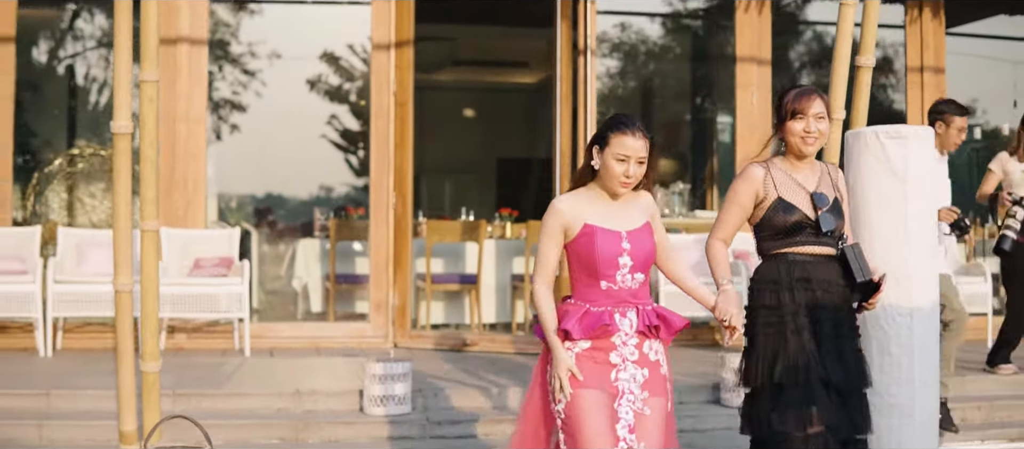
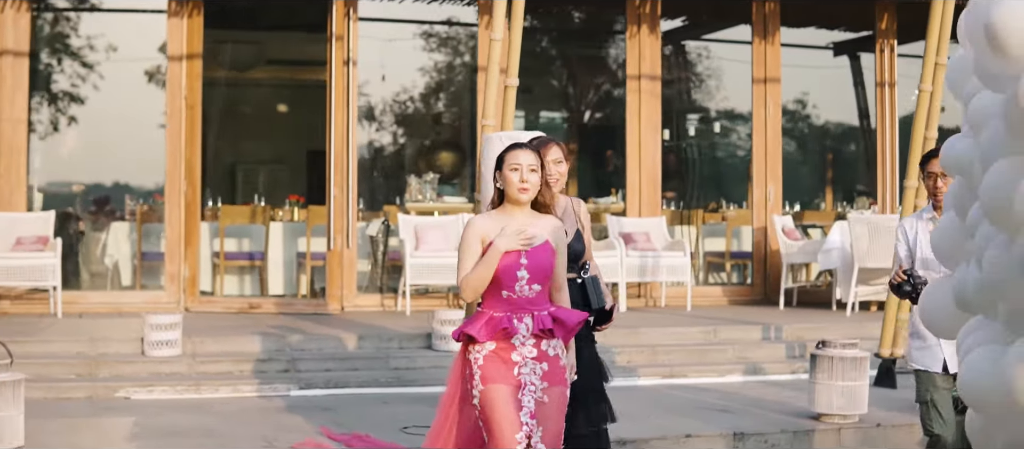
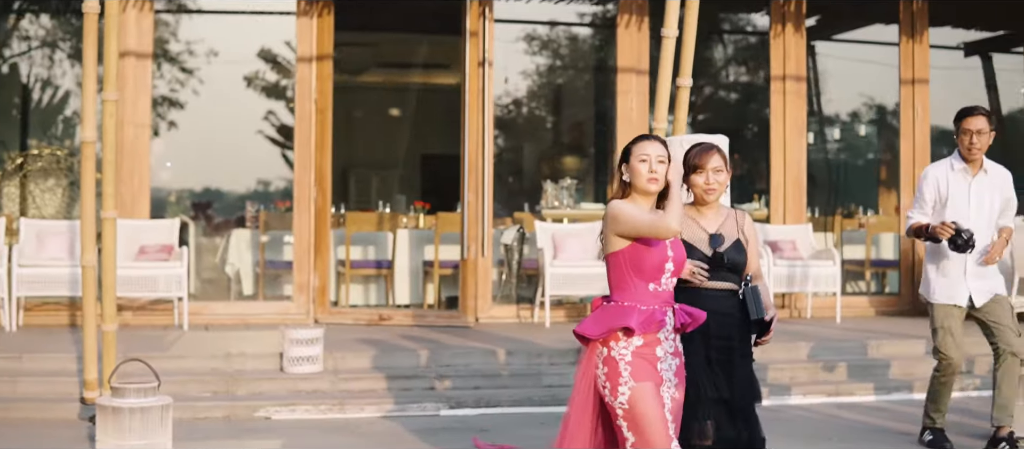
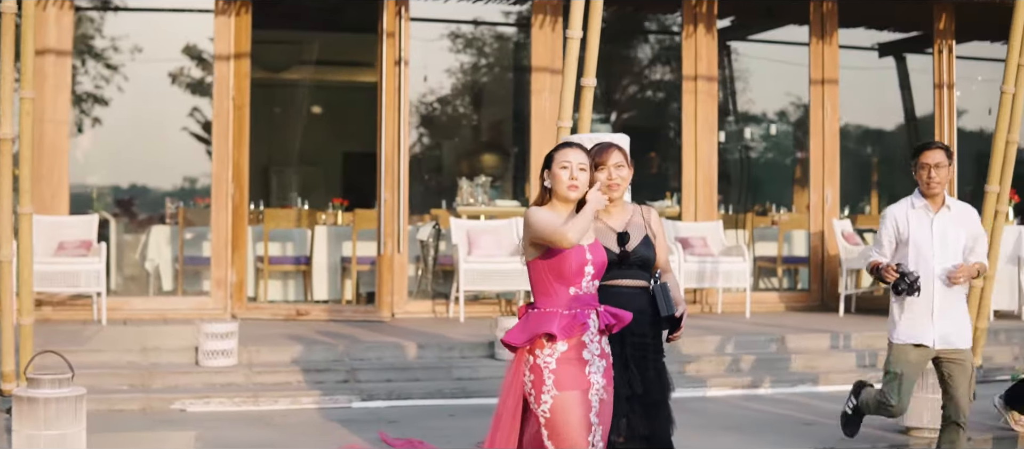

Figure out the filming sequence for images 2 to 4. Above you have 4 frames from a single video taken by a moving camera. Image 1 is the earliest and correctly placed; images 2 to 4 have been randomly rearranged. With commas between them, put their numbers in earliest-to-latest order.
3, 4, 2
